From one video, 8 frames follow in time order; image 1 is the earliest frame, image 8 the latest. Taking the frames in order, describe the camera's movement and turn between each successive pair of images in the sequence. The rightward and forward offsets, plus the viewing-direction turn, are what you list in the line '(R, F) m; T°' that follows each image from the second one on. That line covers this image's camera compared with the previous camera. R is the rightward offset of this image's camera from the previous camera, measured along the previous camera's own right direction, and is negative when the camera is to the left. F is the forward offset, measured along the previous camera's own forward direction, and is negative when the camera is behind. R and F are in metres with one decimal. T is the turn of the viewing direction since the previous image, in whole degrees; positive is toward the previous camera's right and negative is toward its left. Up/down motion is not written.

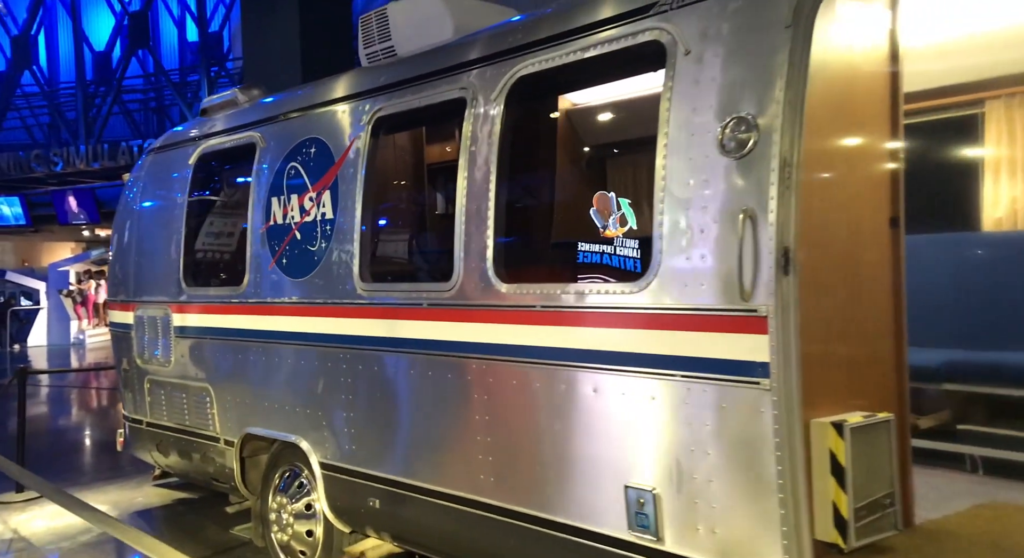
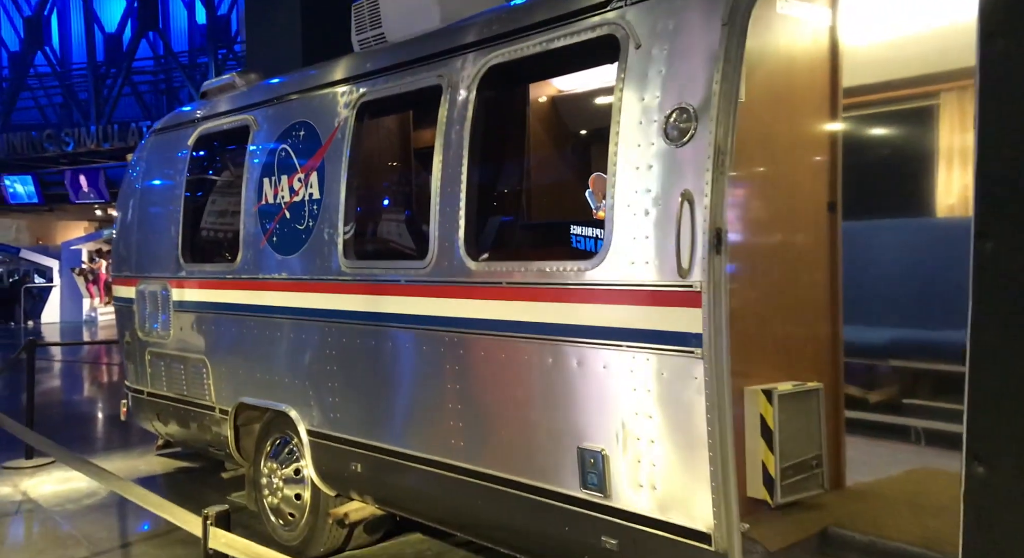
(+0.2, -0.2) m; -1°
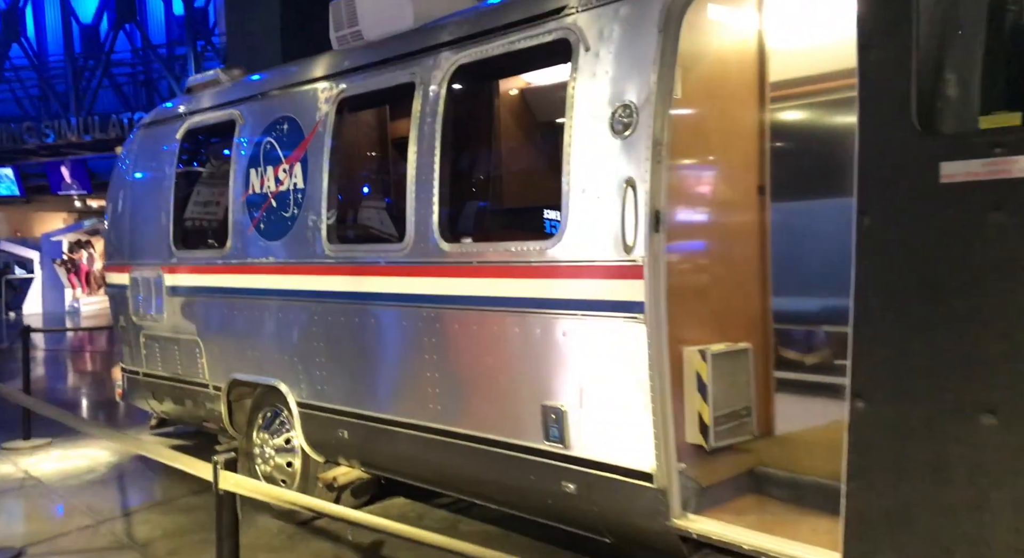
(+0.1, -0.4) m; +1°
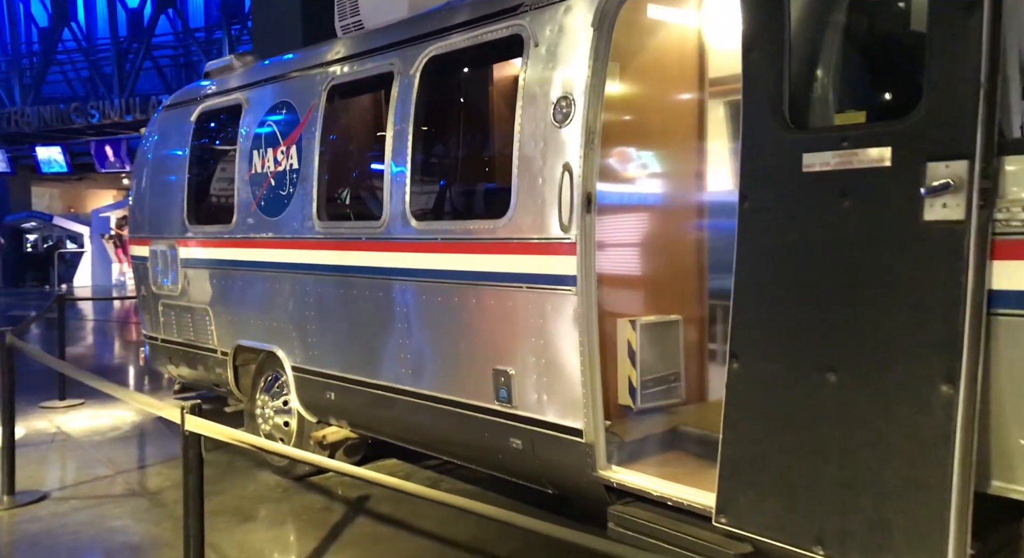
(+0.4, -0.3) m; -3°
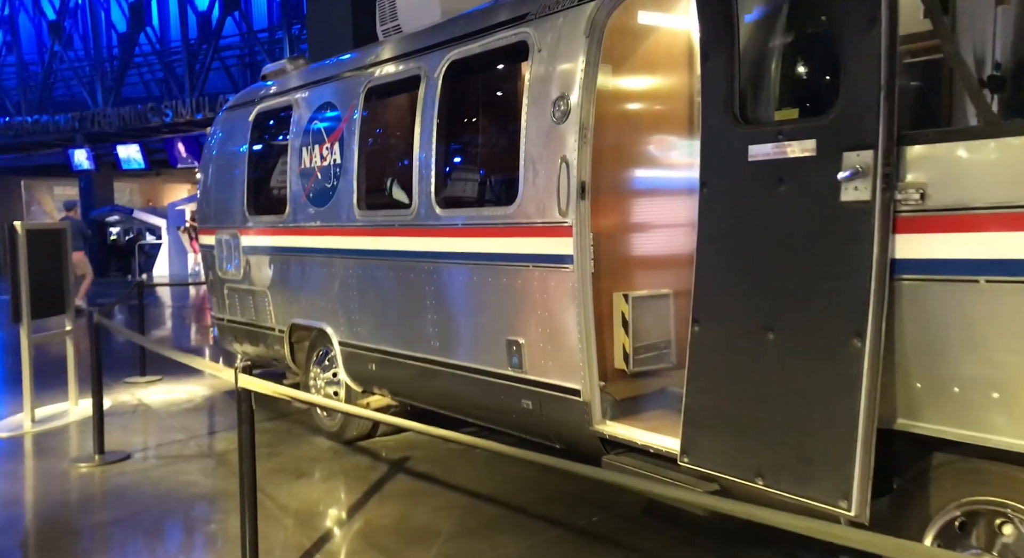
(+0.3, -0.5) m; -5°
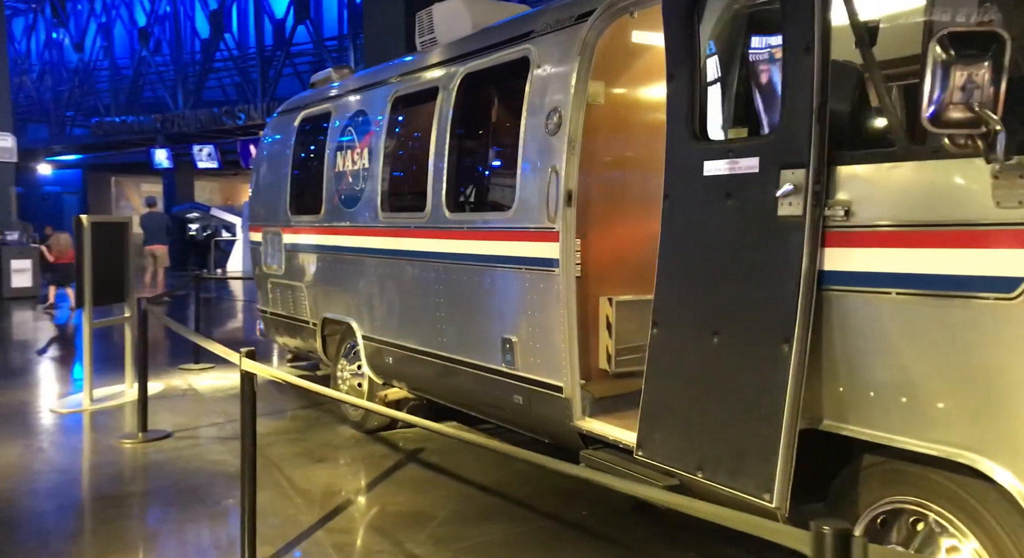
(+0.4, -0.3) m; -5°
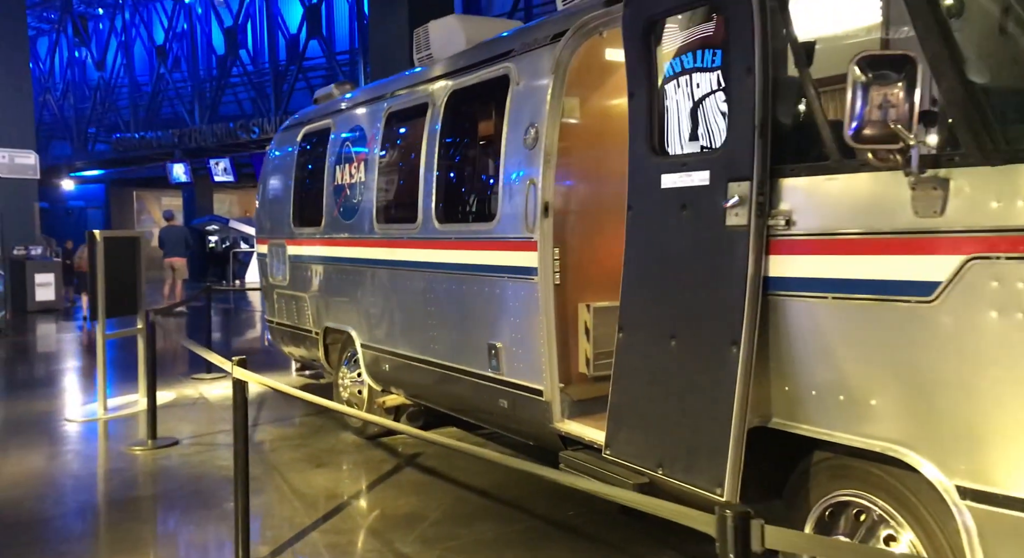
(+0.2, -0.2) m; -1°
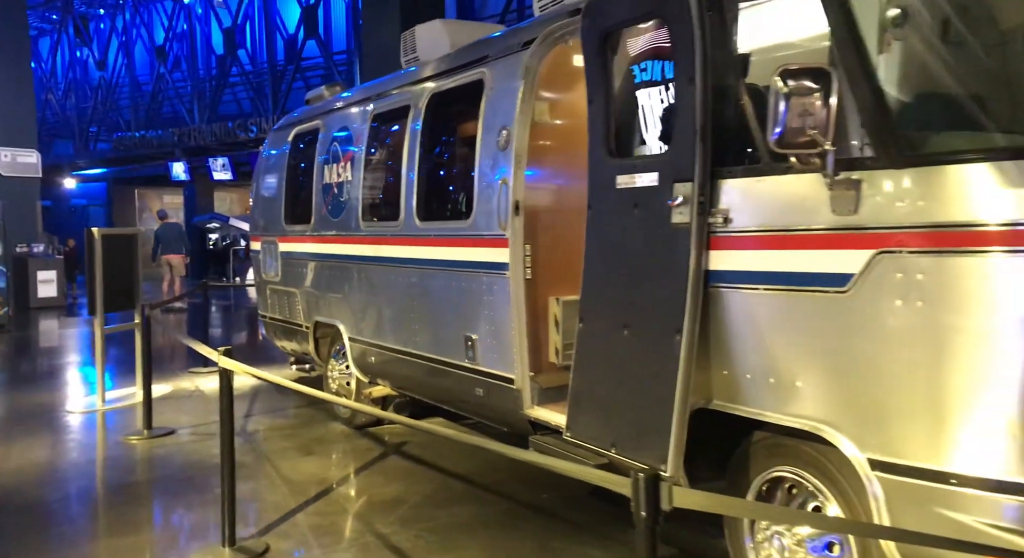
(+0.2, -0.3) m; 0°
